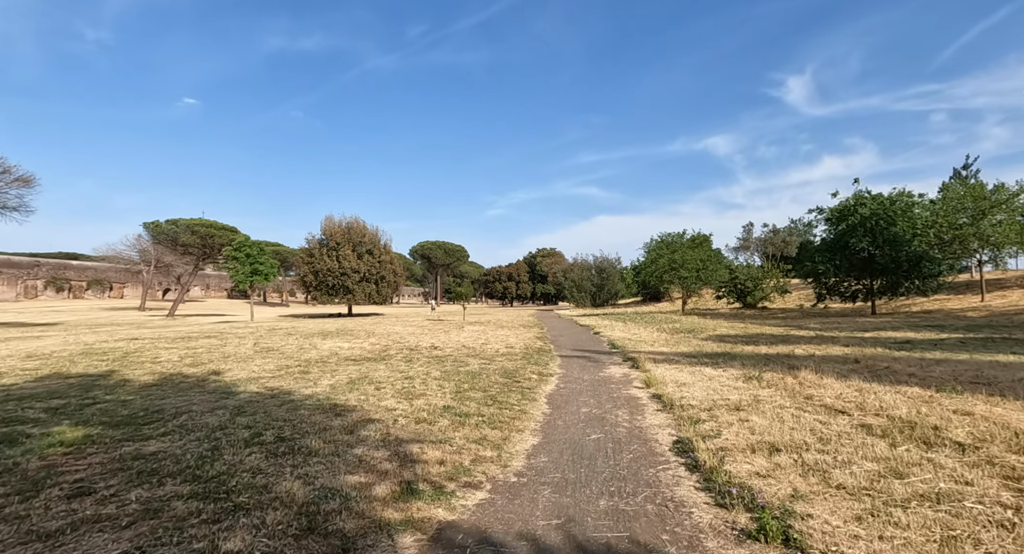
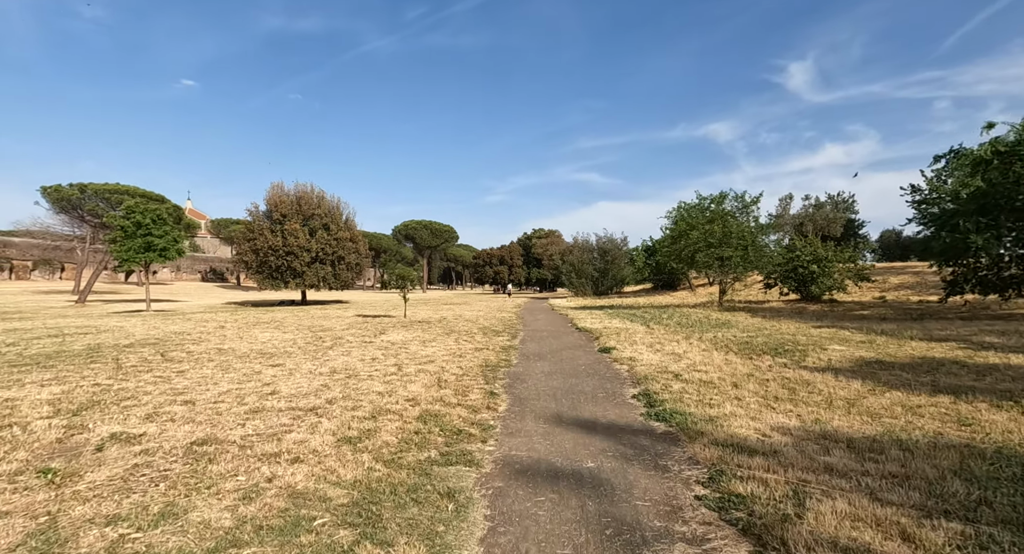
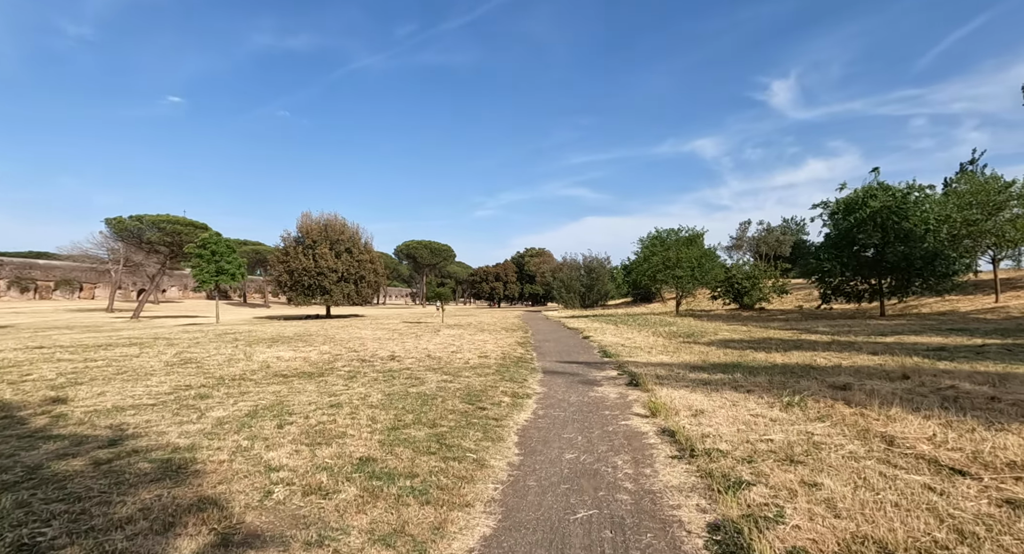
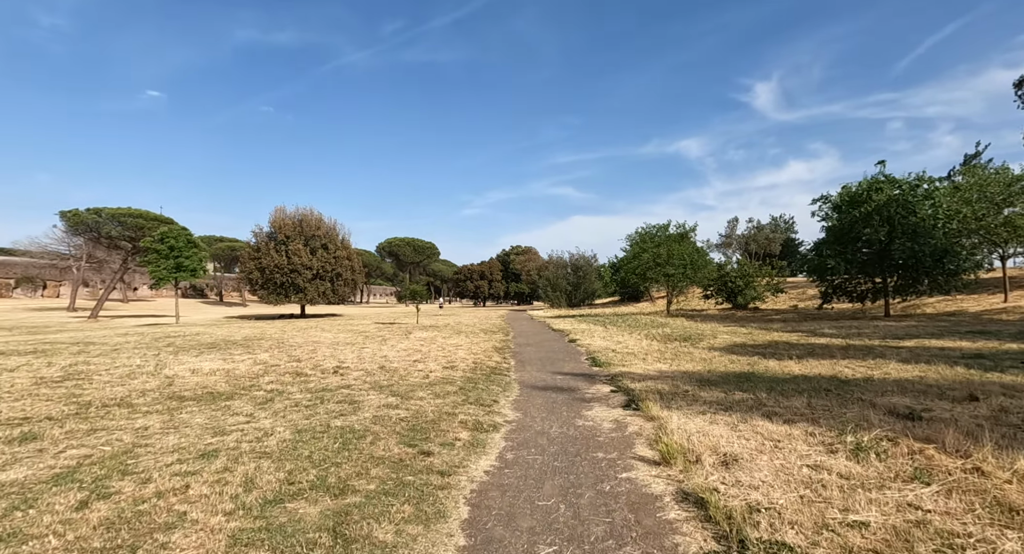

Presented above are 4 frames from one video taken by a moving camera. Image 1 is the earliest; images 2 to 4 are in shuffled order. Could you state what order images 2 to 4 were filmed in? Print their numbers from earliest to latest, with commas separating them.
3, 4, 2
